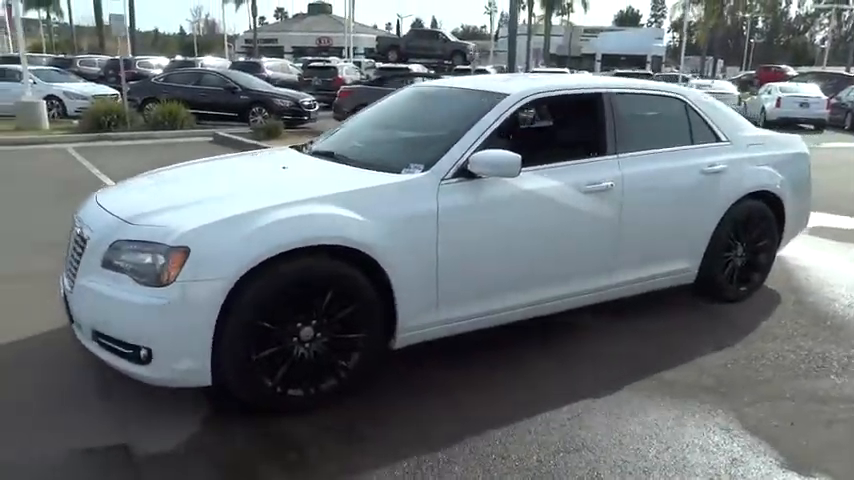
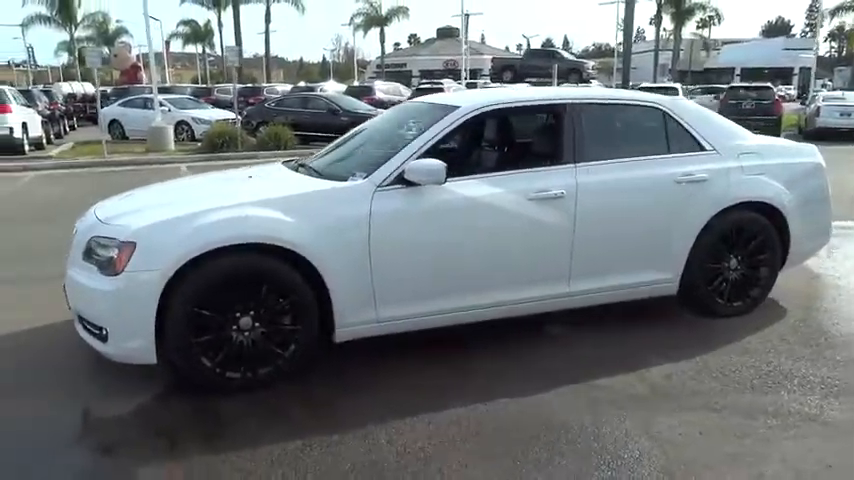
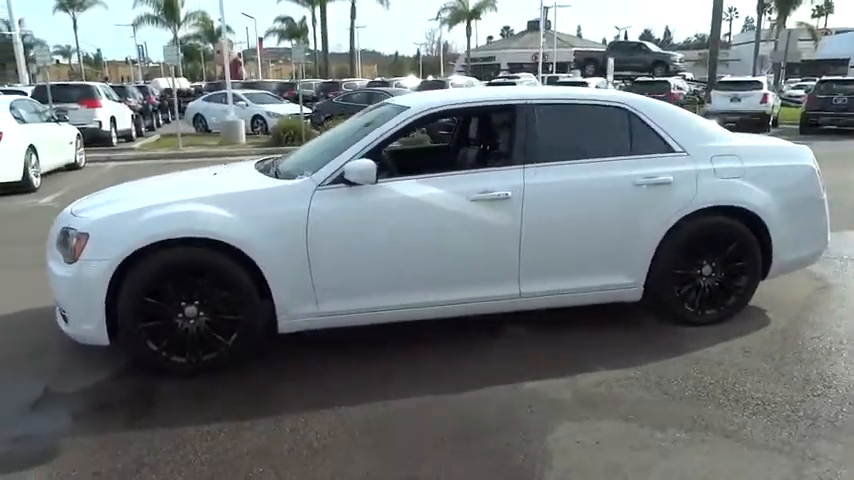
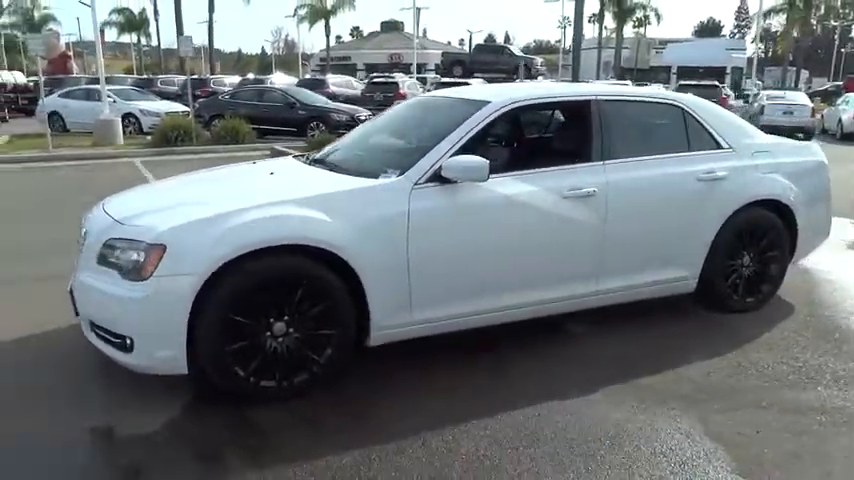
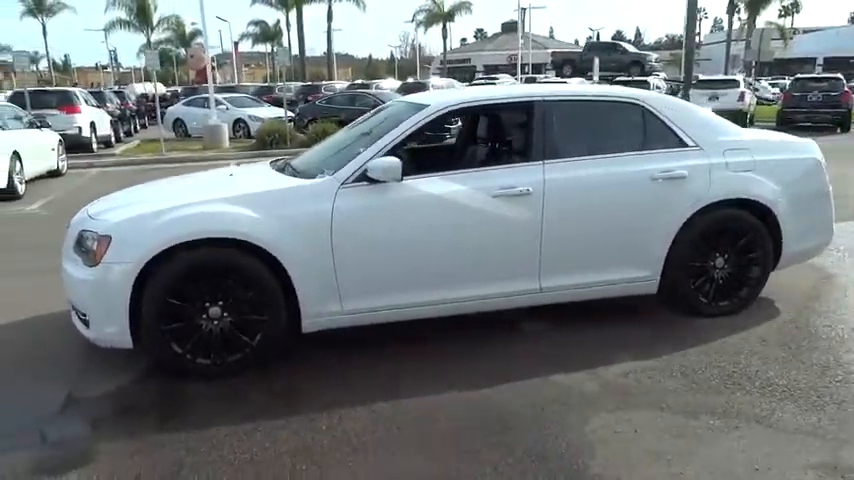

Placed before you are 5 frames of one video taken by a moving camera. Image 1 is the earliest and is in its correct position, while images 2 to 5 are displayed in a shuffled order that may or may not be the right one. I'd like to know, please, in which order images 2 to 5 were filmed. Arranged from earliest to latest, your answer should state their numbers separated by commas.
4, 2, 5, 3
